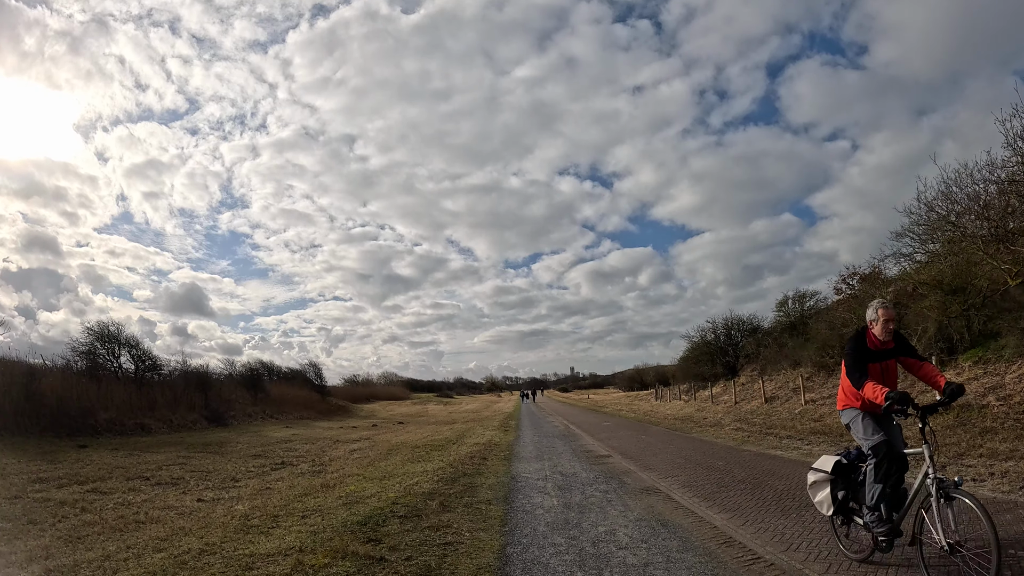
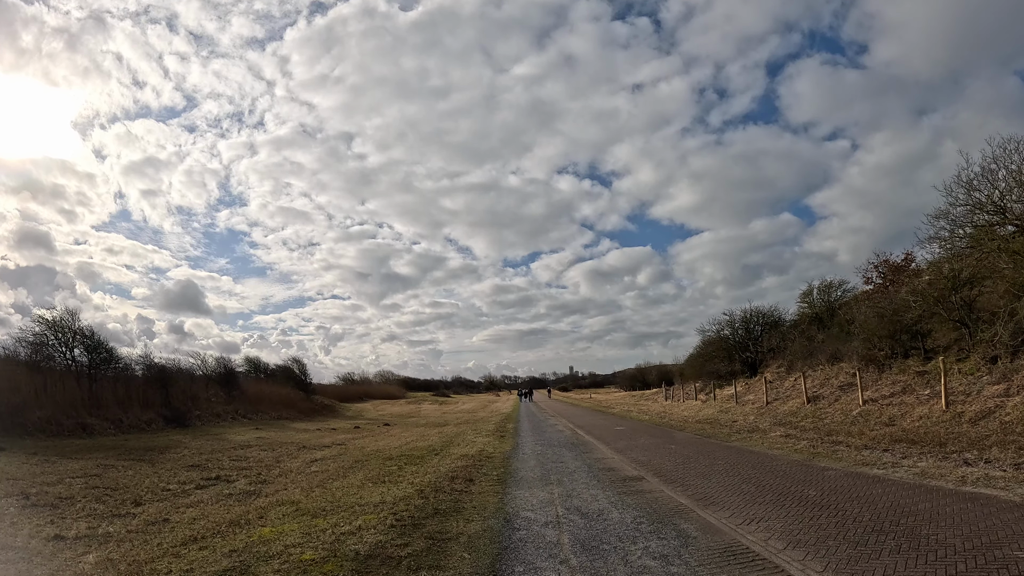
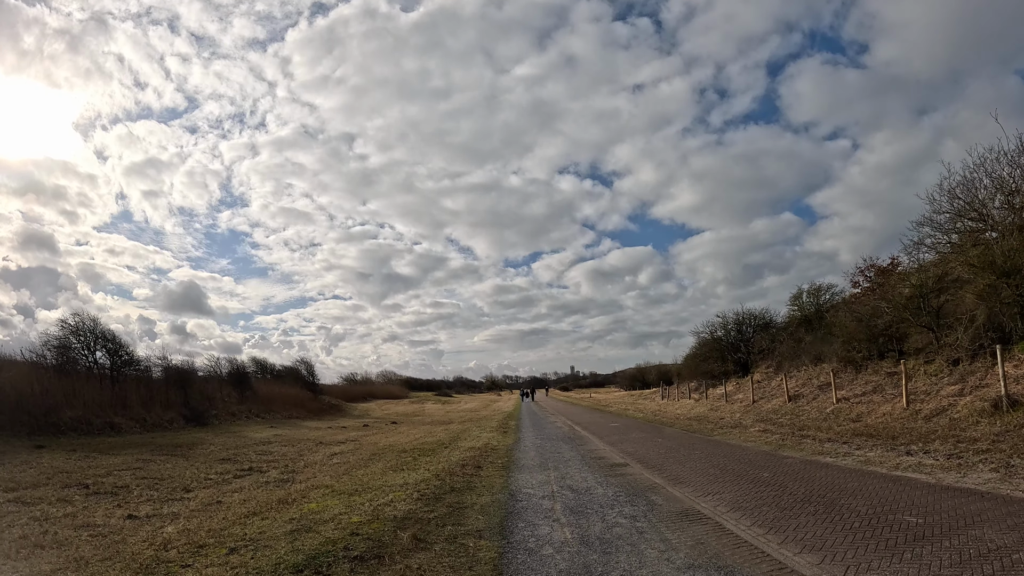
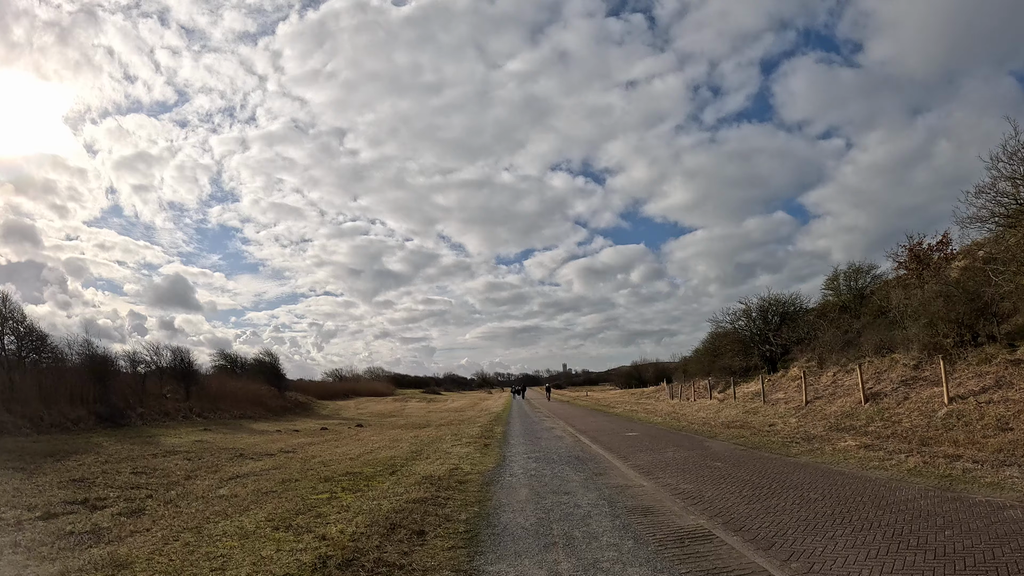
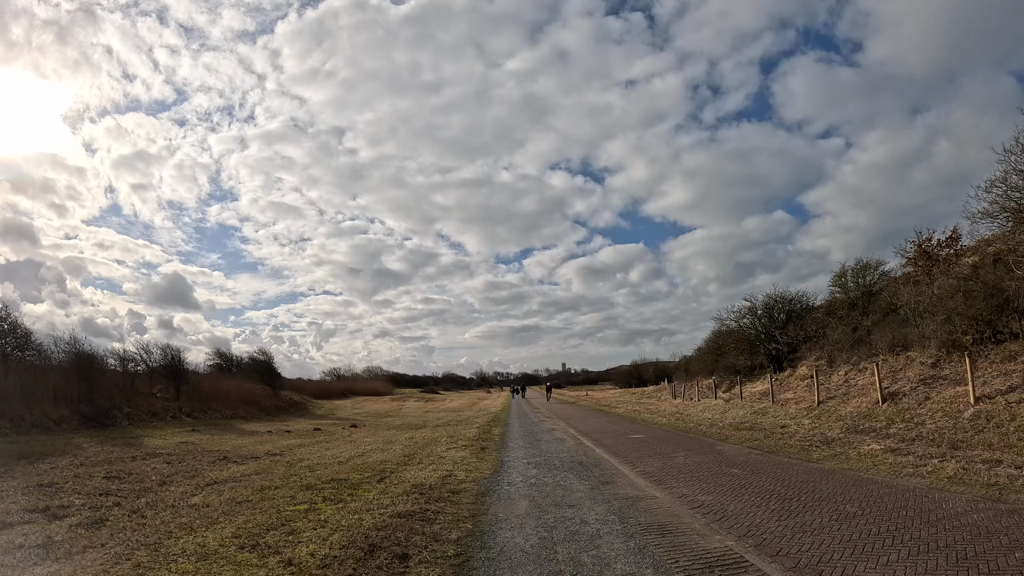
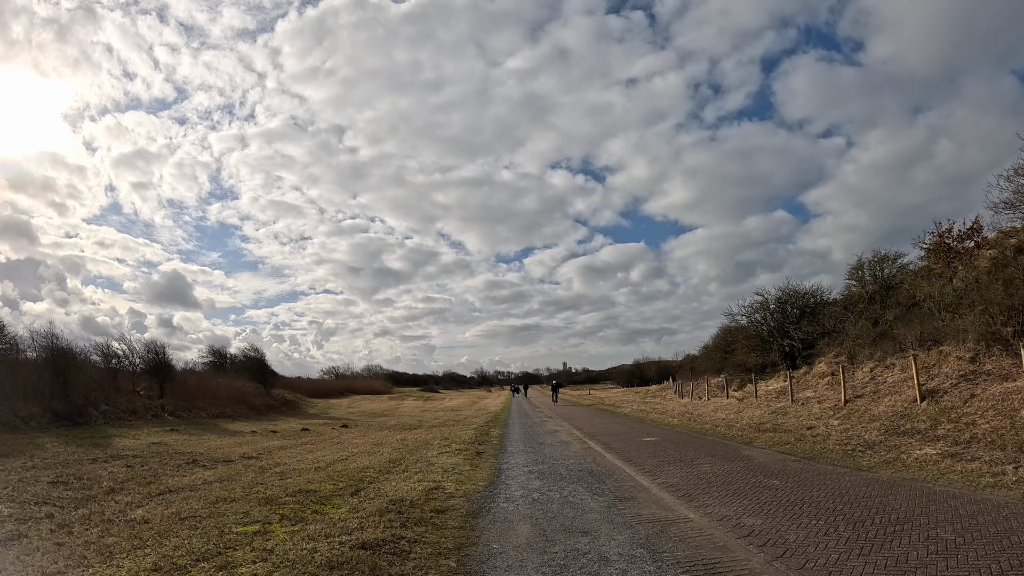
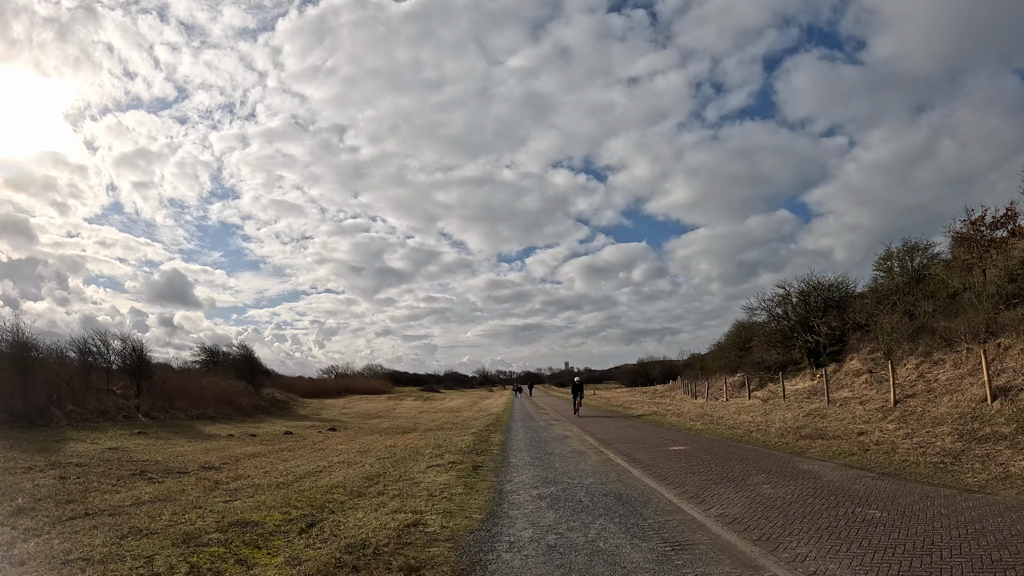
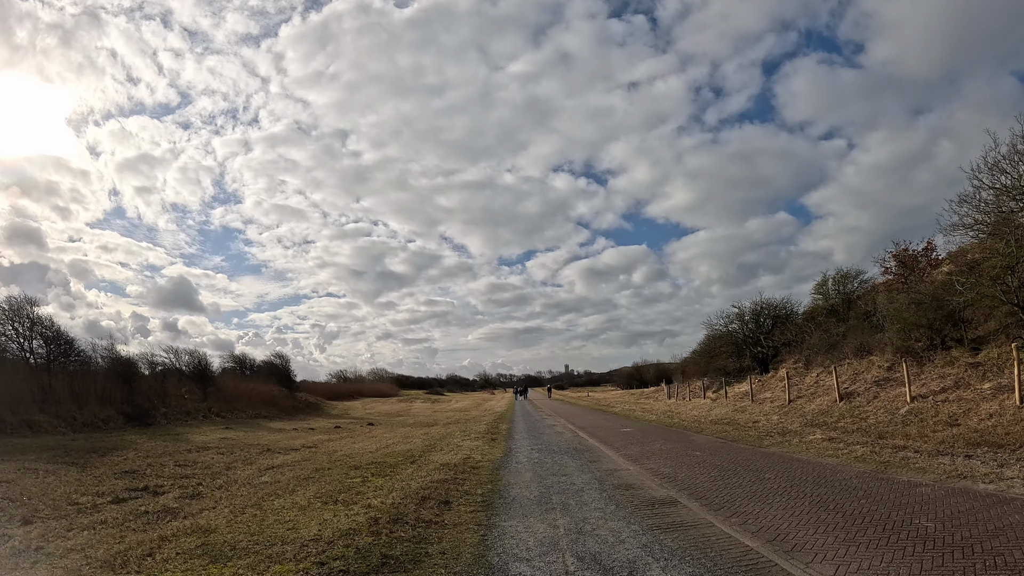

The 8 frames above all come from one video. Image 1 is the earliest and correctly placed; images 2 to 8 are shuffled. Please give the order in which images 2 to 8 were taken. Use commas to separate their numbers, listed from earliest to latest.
3, 2, 8, 4, 5, 6, 7
